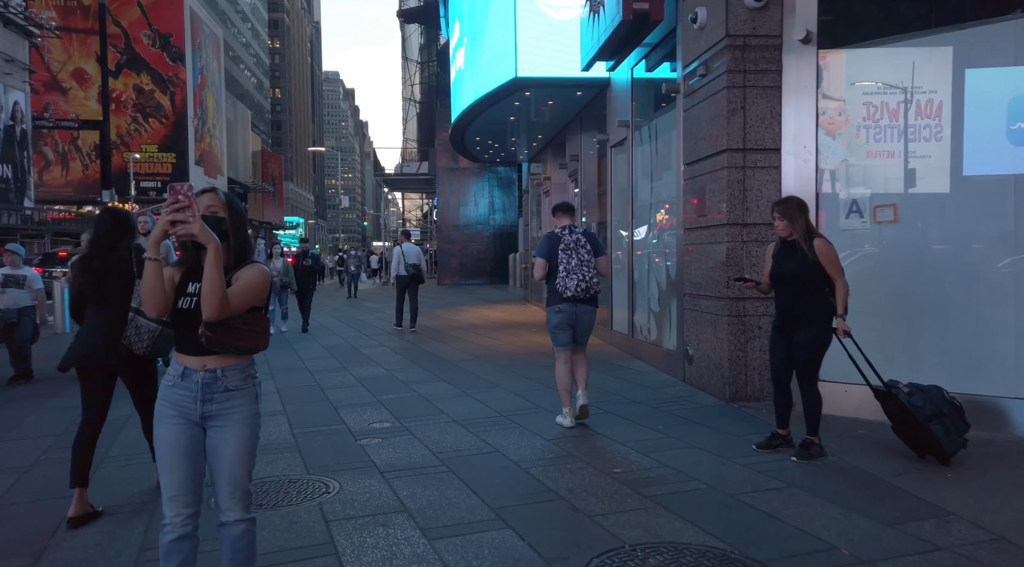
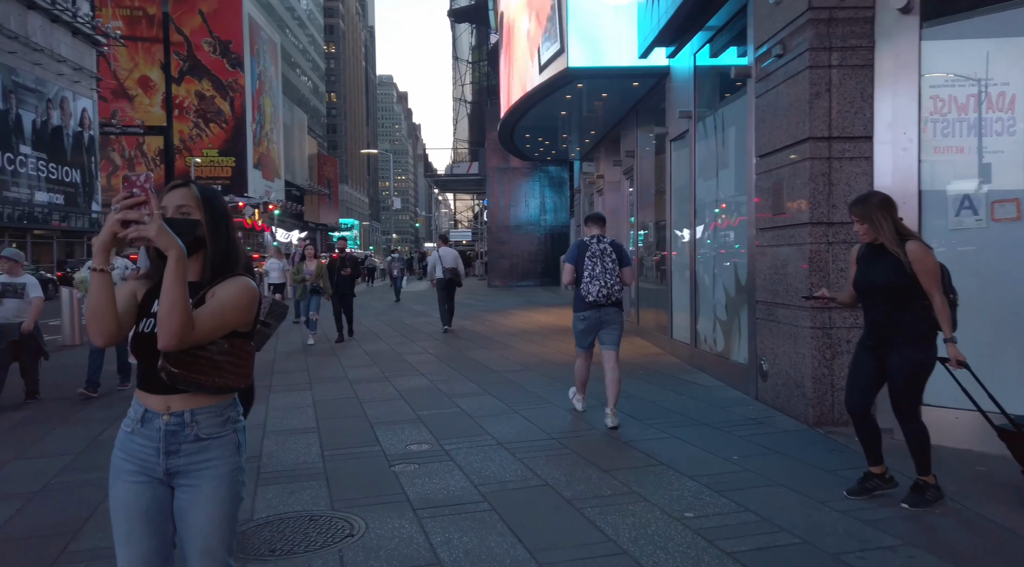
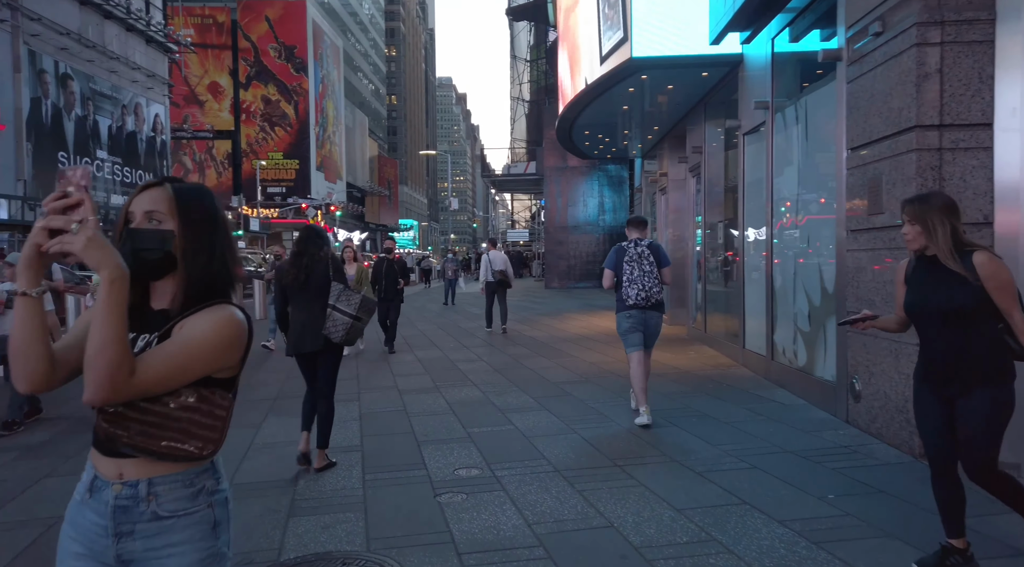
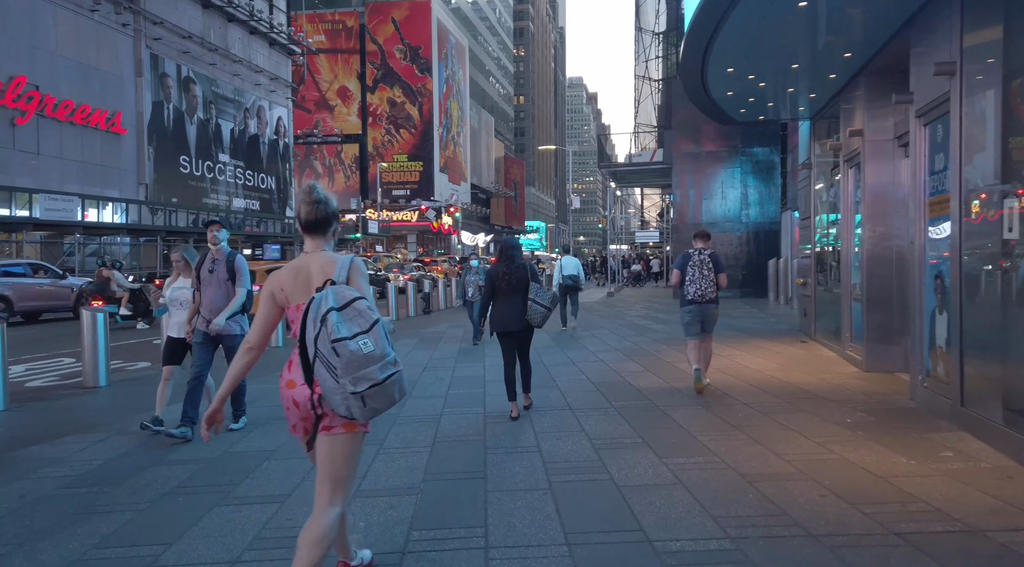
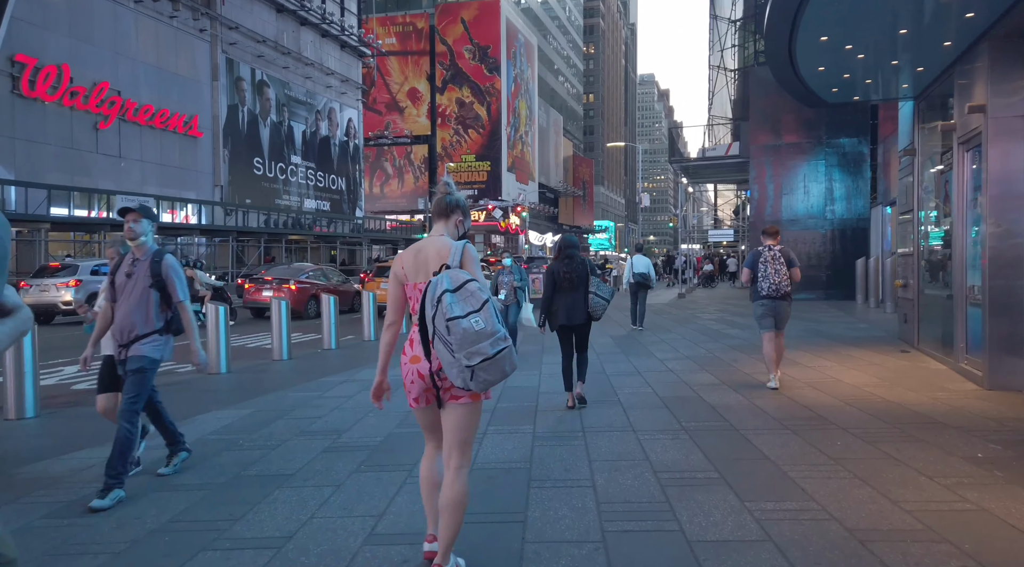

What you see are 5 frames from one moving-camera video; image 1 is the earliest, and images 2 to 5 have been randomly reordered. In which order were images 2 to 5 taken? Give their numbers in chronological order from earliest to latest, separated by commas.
2, 3, 4, 5
